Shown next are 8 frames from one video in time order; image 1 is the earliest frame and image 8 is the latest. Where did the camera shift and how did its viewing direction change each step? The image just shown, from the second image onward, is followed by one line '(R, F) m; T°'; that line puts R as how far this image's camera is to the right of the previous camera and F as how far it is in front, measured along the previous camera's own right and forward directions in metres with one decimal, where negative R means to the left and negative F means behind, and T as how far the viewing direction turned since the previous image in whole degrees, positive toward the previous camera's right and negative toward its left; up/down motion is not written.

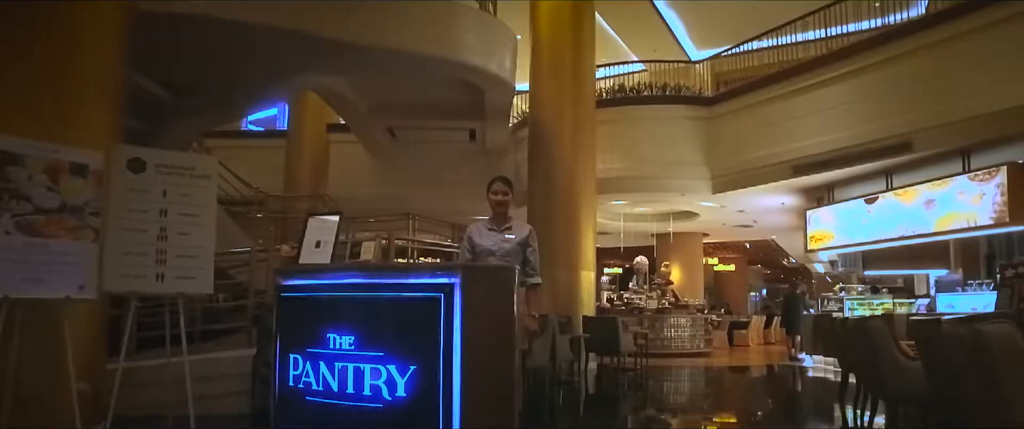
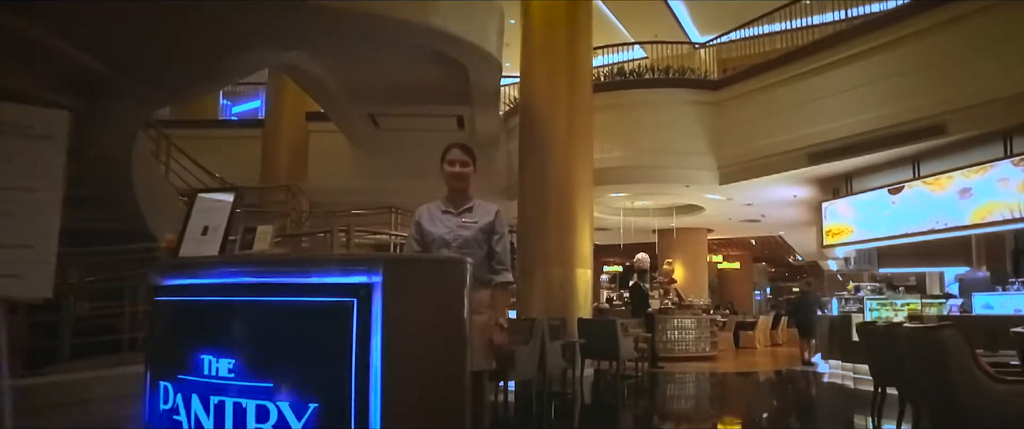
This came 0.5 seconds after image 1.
(+0.1, +0.7) m; 0°
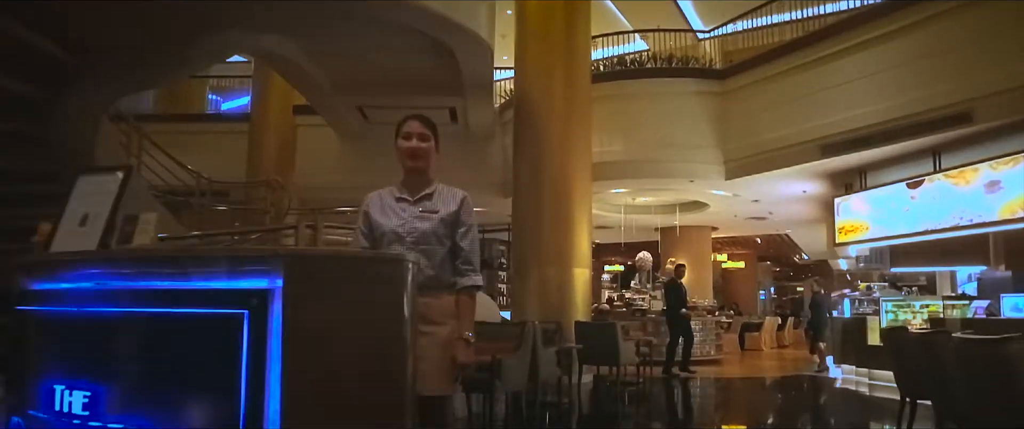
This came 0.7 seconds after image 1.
(+0.1, +0.4) m; 0°
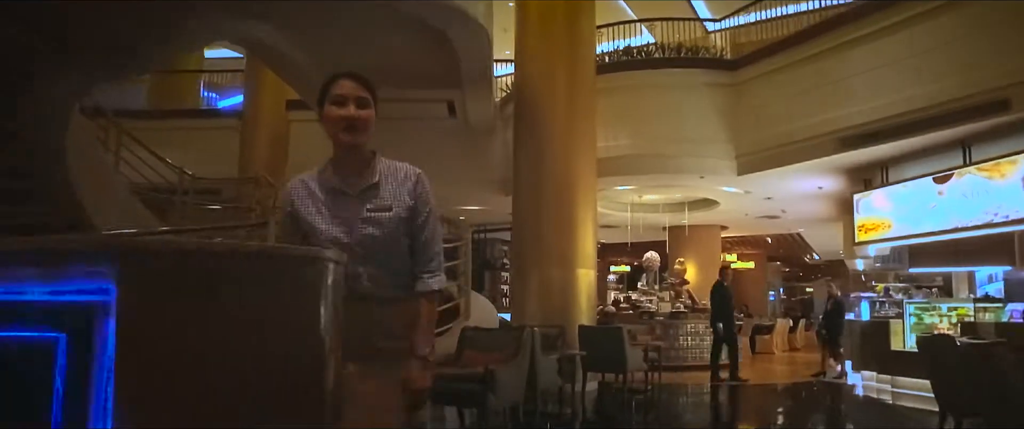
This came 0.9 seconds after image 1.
(+0.1, +0.4) m; 0°
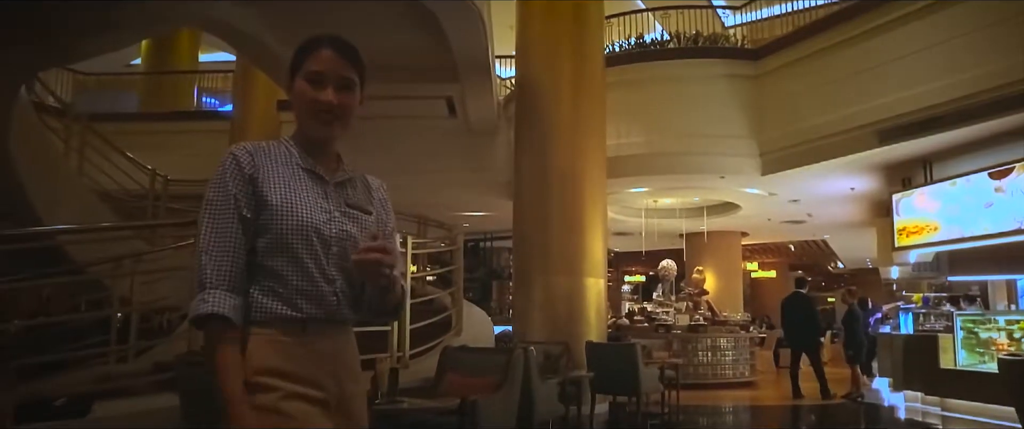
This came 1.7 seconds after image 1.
(+0.1, +0.7) m; -1°
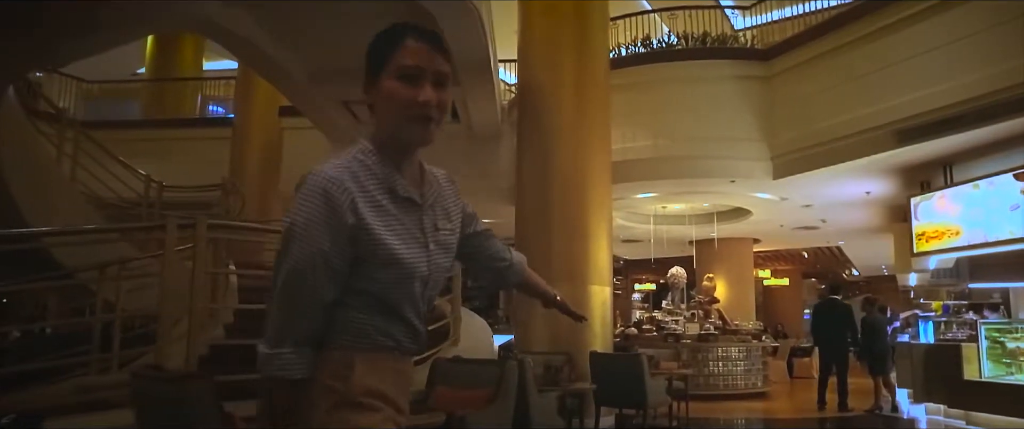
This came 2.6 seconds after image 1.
(+0.1, +0.2) m; -1°
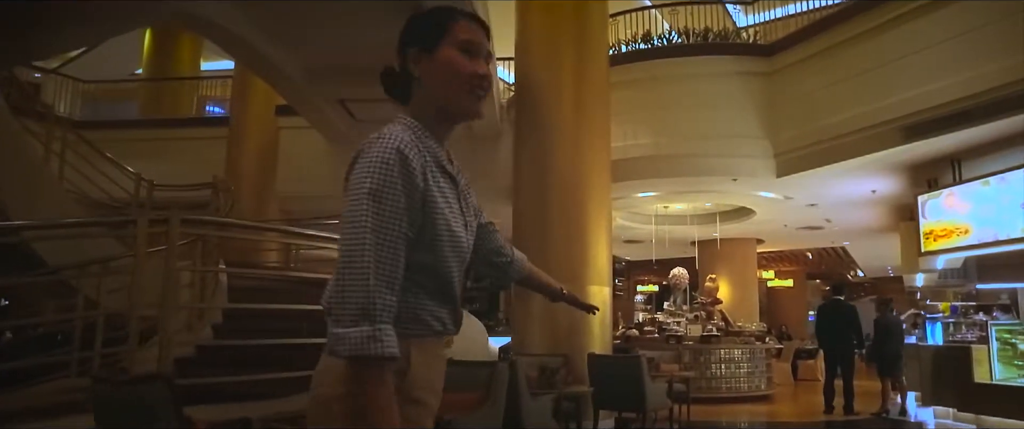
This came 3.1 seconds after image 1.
(+0.1, +0.1) m; 0°
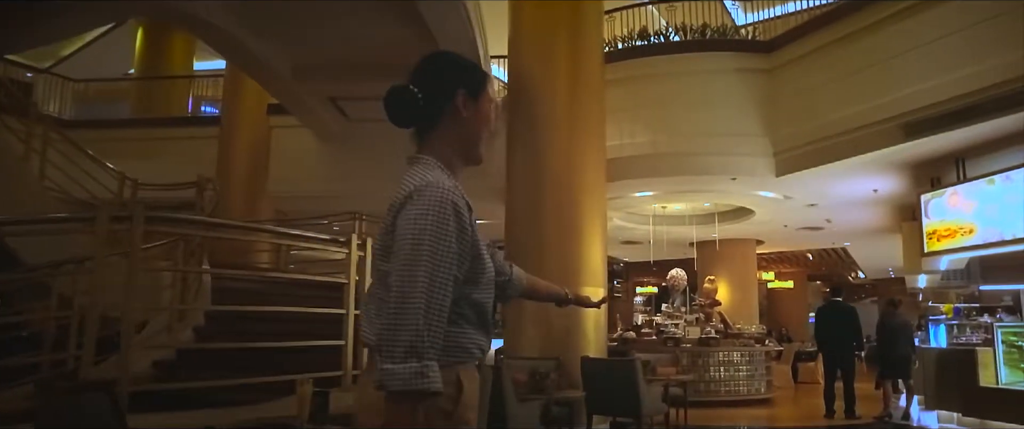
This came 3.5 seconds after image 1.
(+0.1, +0.1) m; 0°
